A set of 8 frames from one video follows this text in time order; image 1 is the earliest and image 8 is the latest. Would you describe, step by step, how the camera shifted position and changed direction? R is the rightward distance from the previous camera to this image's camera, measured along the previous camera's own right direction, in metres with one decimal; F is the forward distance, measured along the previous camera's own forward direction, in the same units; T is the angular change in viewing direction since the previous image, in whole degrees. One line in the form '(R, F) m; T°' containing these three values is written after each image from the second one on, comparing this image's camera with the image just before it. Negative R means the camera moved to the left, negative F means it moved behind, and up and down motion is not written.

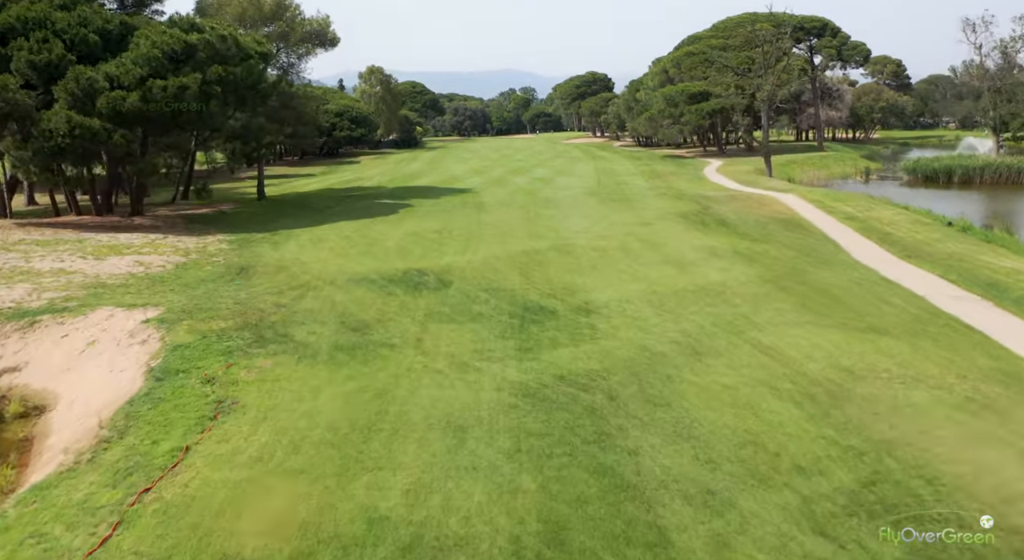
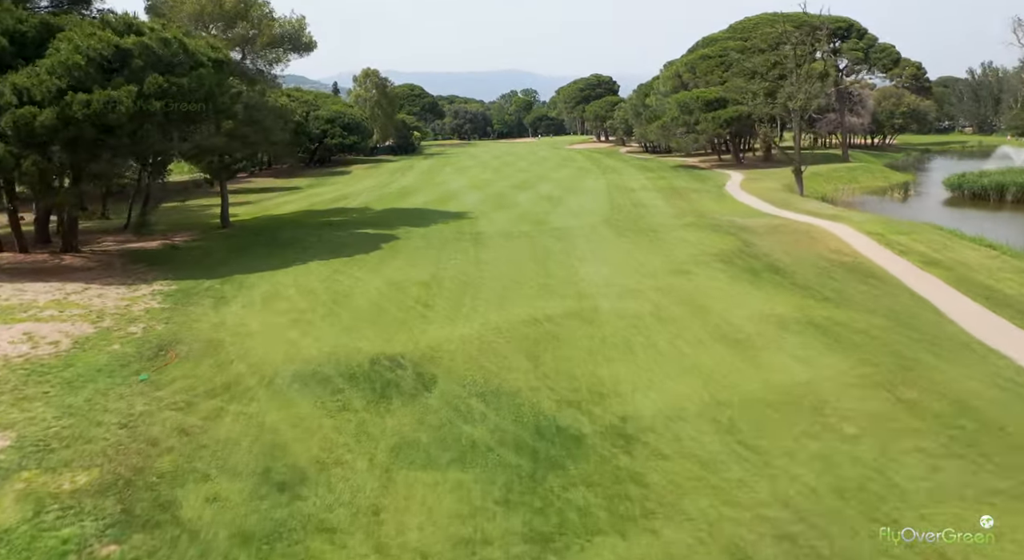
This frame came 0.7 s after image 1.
(-0.1, +4.2) m; 0°
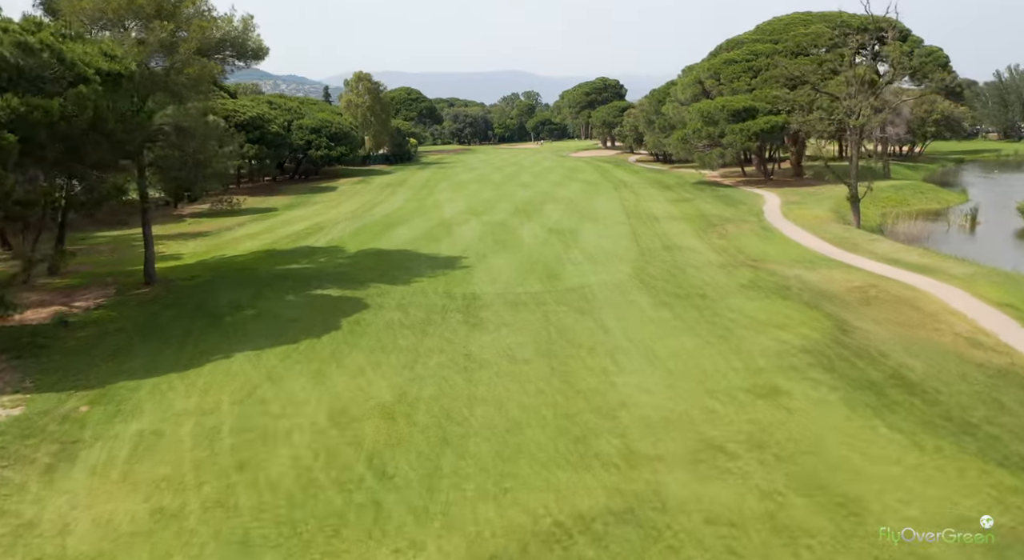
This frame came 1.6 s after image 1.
(-0.1, +5.9) m; 0°
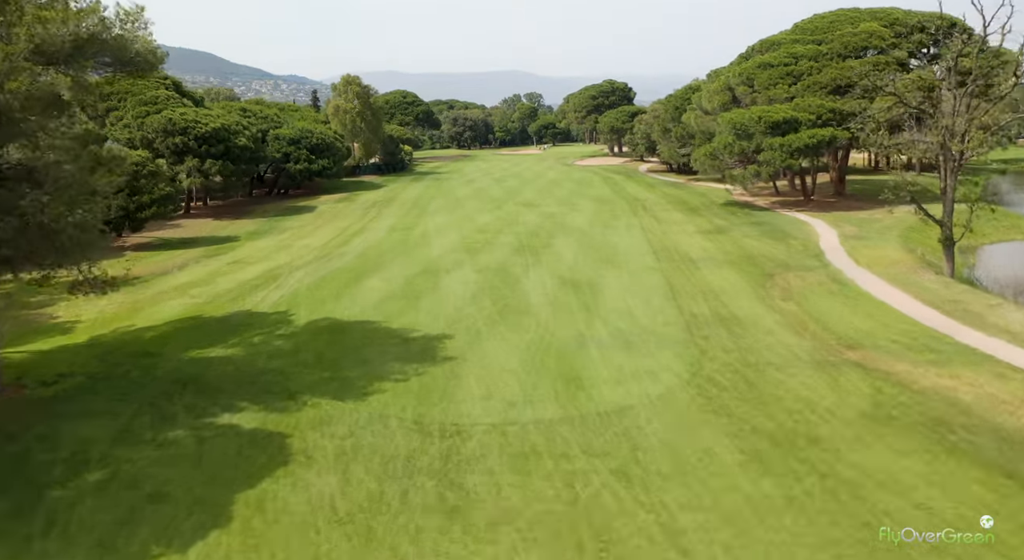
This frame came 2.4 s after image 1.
(0.0, +6.8) m; 0°
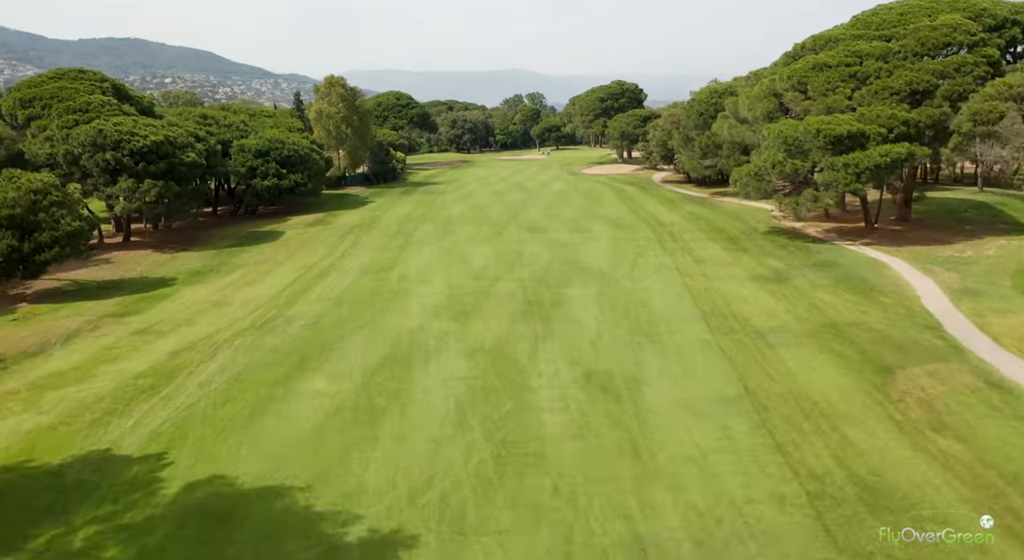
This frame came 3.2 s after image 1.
(-0.1, +7.8) m; 0°
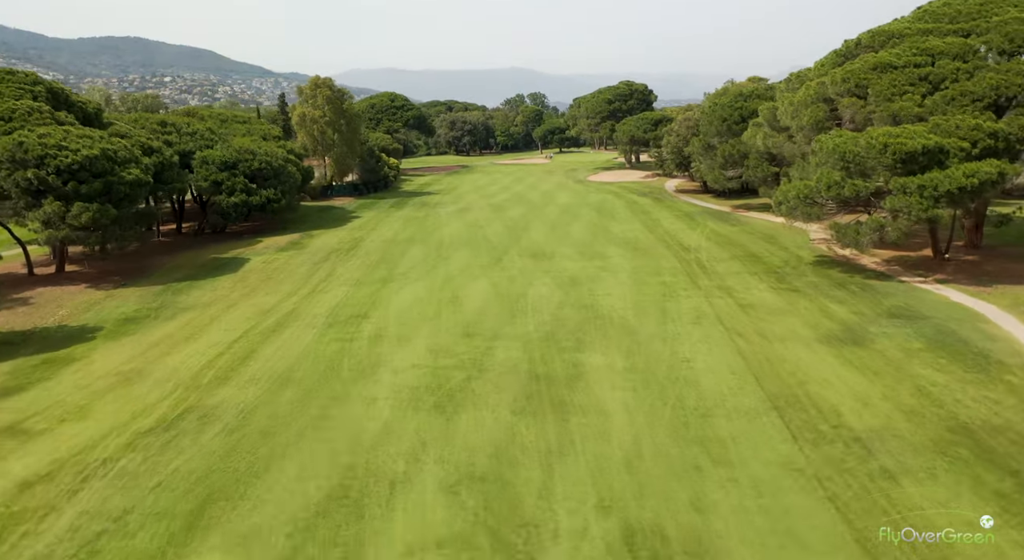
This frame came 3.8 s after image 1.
(0.0, +6.1) m; 0°
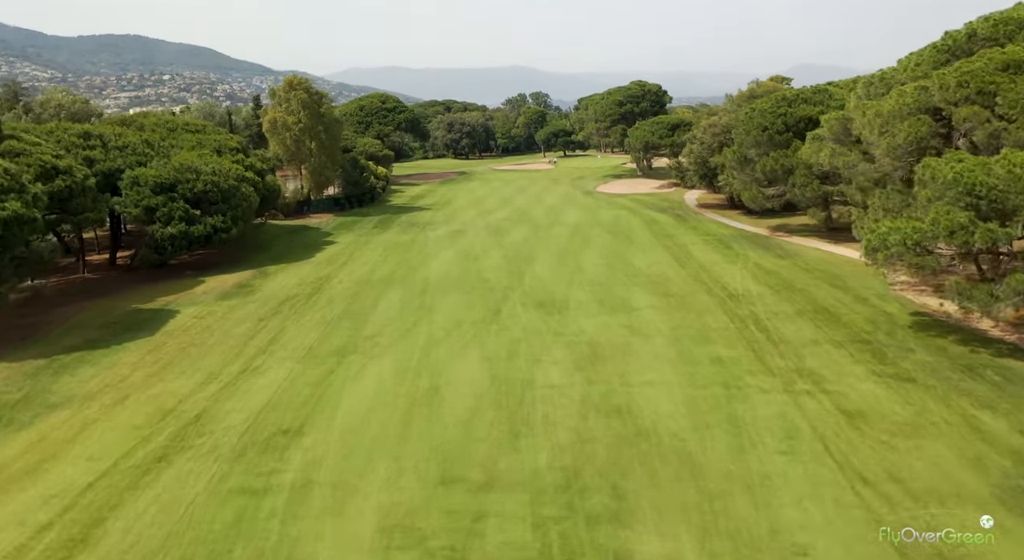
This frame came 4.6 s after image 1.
(0.0, +8.3) m; 0°
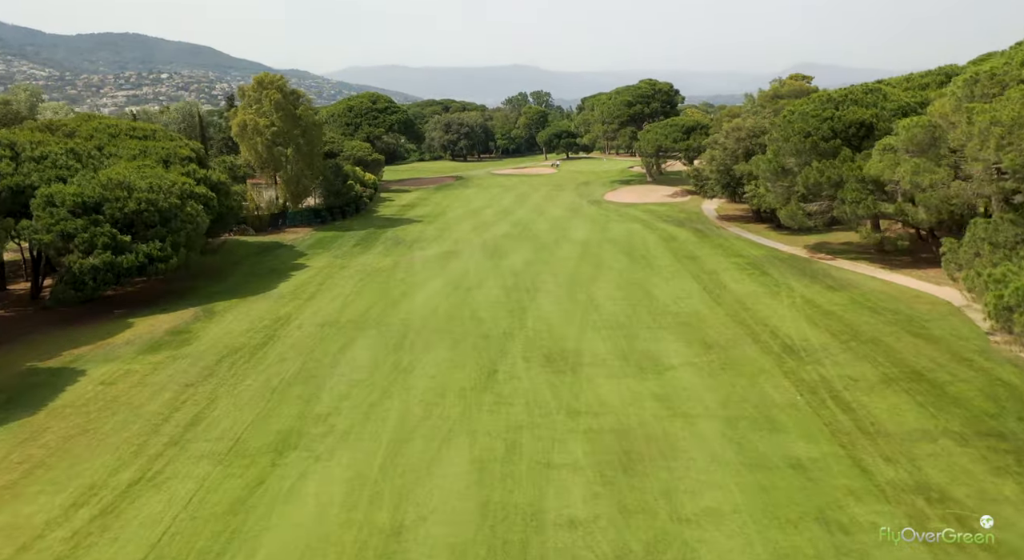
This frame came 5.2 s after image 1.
(0.0, +6.6) m; 0°
